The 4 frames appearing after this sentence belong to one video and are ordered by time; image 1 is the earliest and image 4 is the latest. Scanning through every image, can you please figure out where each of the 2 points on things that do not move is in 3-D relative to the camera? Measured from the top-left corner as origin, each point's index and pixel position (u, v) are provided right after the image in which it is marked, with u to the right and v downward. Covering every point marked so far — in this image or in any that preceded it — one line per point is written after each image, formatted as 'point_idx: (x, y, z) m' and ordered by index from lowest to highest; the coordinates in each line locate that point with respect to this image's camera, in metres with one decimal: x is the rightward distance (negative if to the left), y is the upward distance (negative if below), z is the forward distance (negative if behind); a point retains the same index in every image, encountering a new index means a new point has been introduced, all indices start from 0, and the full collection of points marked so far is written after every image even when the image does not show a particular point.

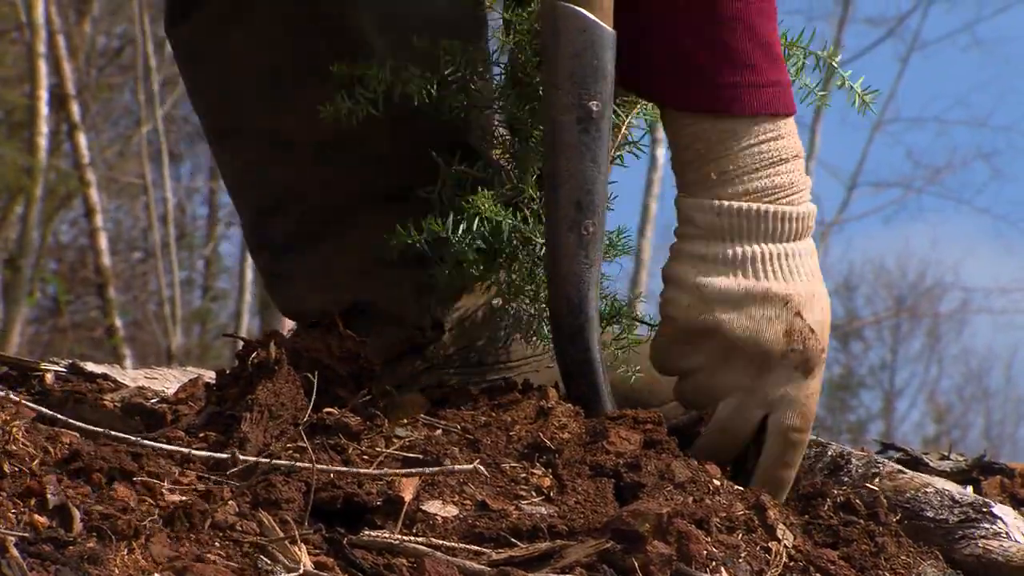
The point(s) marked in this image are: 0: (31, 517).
0: (-0.3, -0.1, +1.1) m
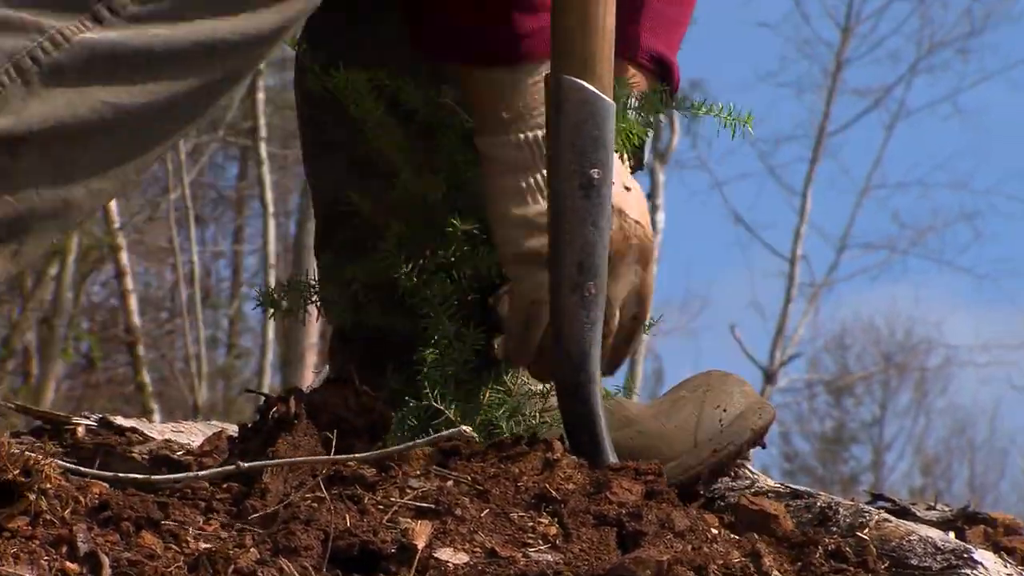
0: (-0.3, -0.2, +1.2) m
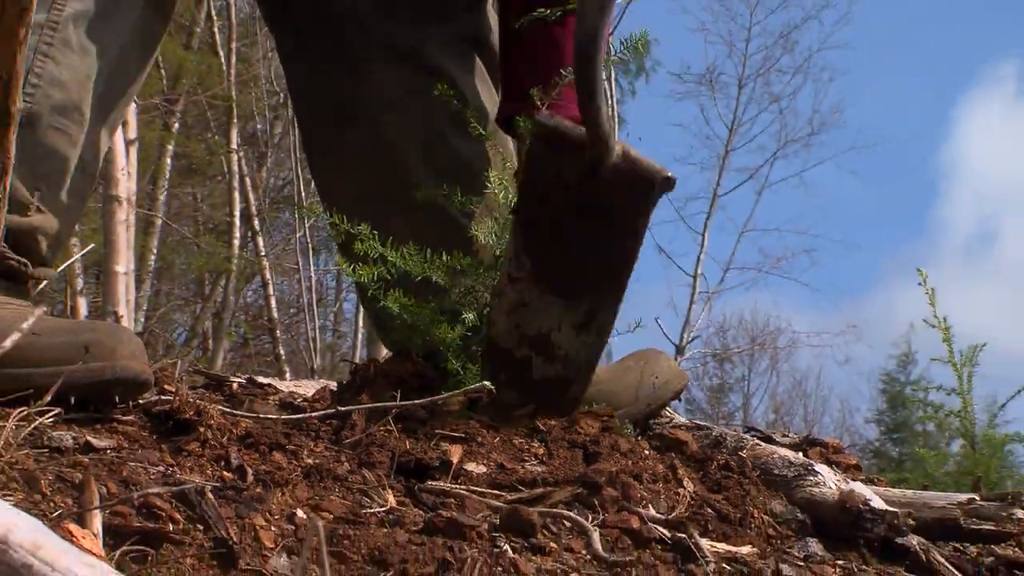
0: (-0.2, -0.2, +1.8) m
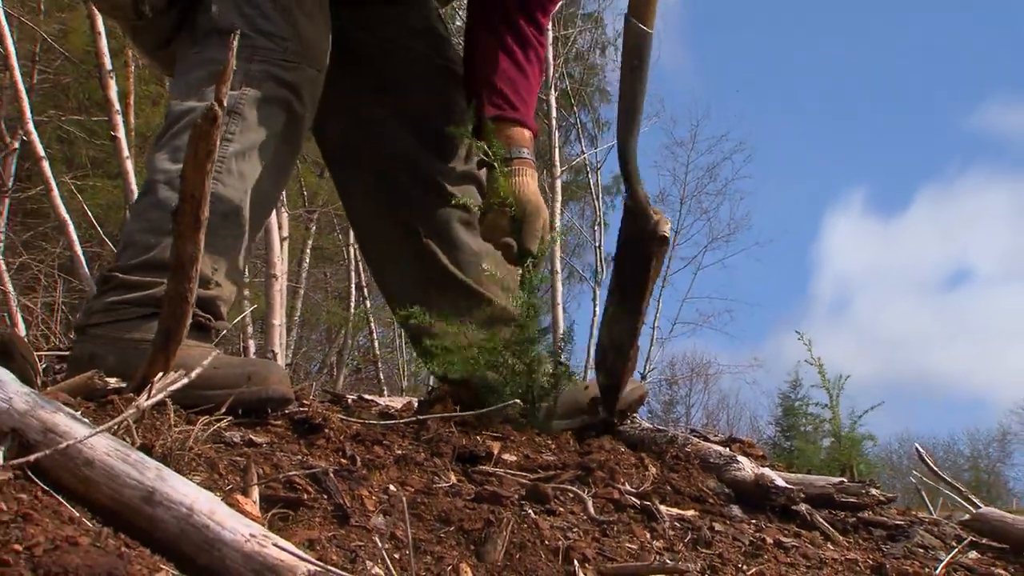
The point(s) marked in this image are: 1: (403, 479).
0: (-0.2, -0.2, +2.7) m
1: (-0.1, -0.2, +2.7) m
